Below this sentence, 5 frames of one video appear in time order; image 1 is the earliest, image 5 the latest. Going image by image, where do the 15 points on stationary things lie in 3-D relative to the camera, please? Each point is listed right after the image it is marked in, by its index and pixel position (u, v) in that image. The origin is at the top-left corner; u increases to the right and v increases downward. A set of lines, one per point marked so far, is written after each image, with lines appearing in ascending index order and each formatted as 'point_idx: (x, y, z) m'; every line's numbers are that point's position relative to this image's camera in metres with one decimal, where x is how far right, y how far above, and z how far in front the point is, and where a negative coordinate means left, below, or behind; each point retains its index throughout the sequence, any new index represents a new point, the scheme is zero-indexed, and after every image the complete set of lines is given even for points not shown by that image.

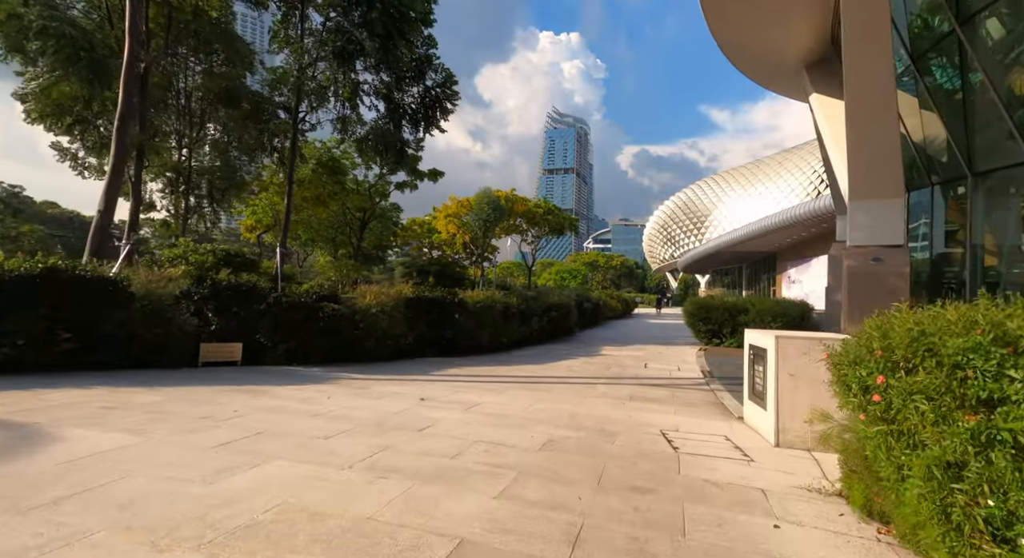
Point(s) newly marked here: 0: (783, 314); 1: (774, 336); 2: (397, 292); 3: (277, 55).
0: (+7.8, -1.0, +15.0) m
1: (+2.5, -0.5, +5.1) m
2: (-2.3, -0.2, +10.3) m
3: (-8.3, +7.9, +18.5) m
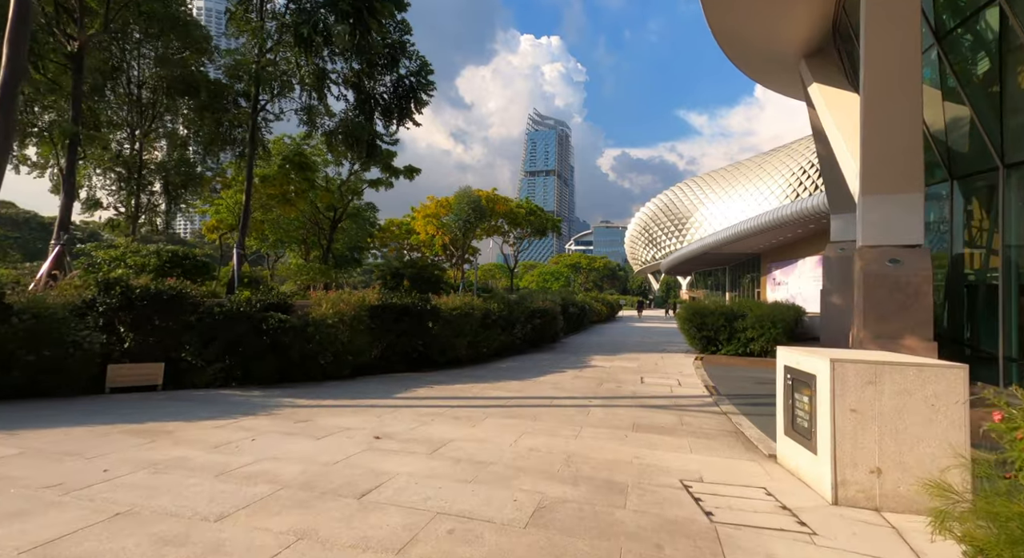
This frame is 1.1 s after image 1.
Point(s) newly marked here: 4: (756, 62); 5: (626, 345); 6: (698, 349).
0: (+7.2, -1.1, +14.1) m
1: (+2.3, -0.6, +3.9) m
2: (-2.6, -0.3, +9.0) m
3: (-8.9, +7.7, +17.0) m
4: (+7.6, +6.8, +16.4) m
5: (+3.8, -2.2, +17.5) m
6: (+5.2, -2.0, +14.8) m
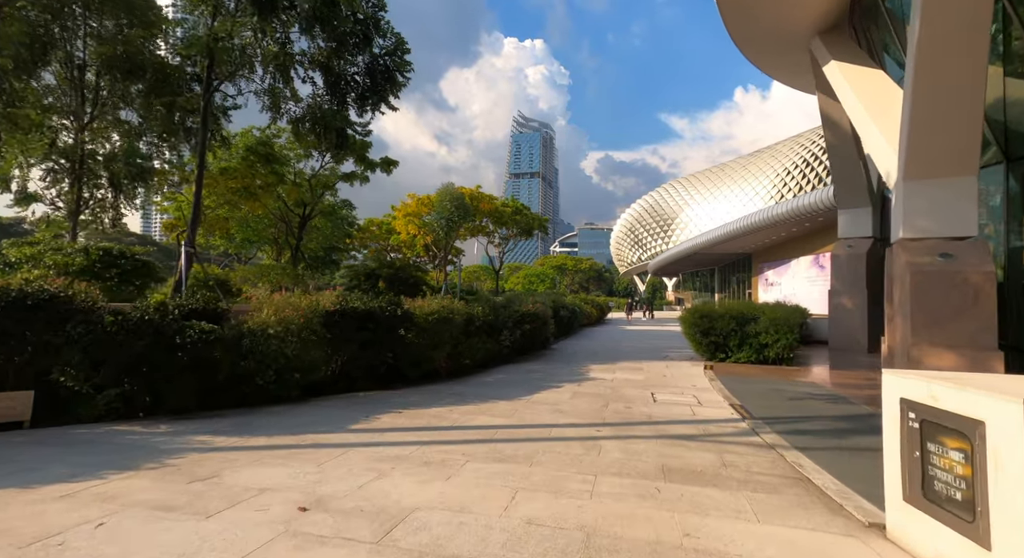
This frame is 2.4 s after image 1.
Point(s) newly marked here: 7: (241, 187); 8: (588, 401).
0: (+6.9, -1.0, +12.7) m
1: (+2.3, -0.5, +2.4) m
2: (-2.8, -0.3, +7.3) m
3: (-9.4, +7.7, +15.2) m
4: (+7.2, +6.8, +15.1) m
5: (+3.4, -2.2, +16.0) m
6: (+4.9, -2.0, +13.4) m
7: (-9.7, +3.3, +19.0) m
8: (+1.1, -1.8, +7.8) m
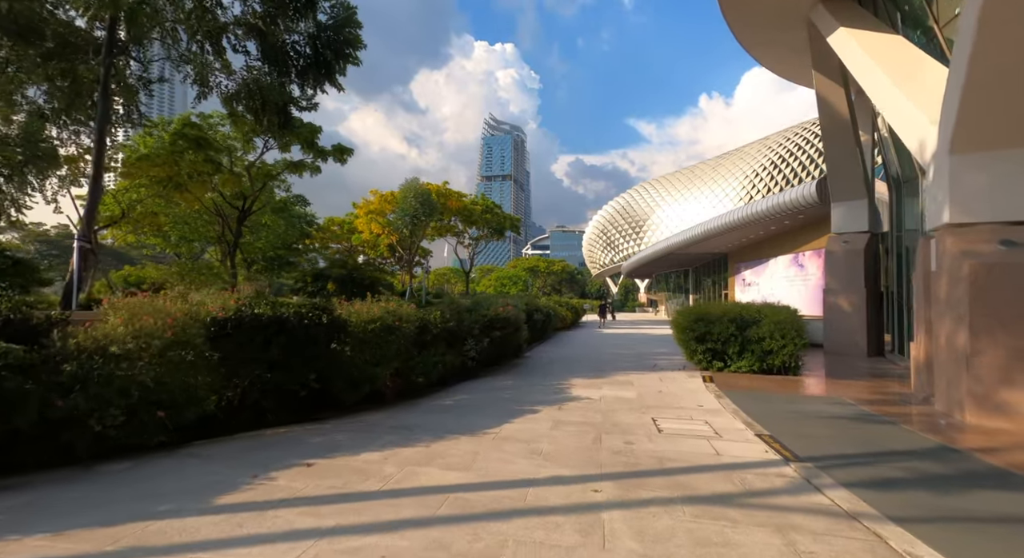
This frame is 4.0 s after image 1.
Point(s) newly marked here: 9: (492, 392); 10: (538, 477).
0: (+6.2, -1.0, +11.1) m
1: (+2.2, -0.5, +0.6) m
2: (-3.2, -0.3, +5.3) m
3: (-10.2, +7.6, +12.8) m
4: (+6.3, +6.8, +13.6) m
5: (+2.5, -2.2, +14.3) m
6: (+4.2, -1.9, +11.7) m
7: (-10.8, +3.2, +16.5) m
8: (+0.7, -1.8, +6.0) m
9: (-0.3, -1.9, +8.9) m
10: (+0.2, -1.7, +4.4) m
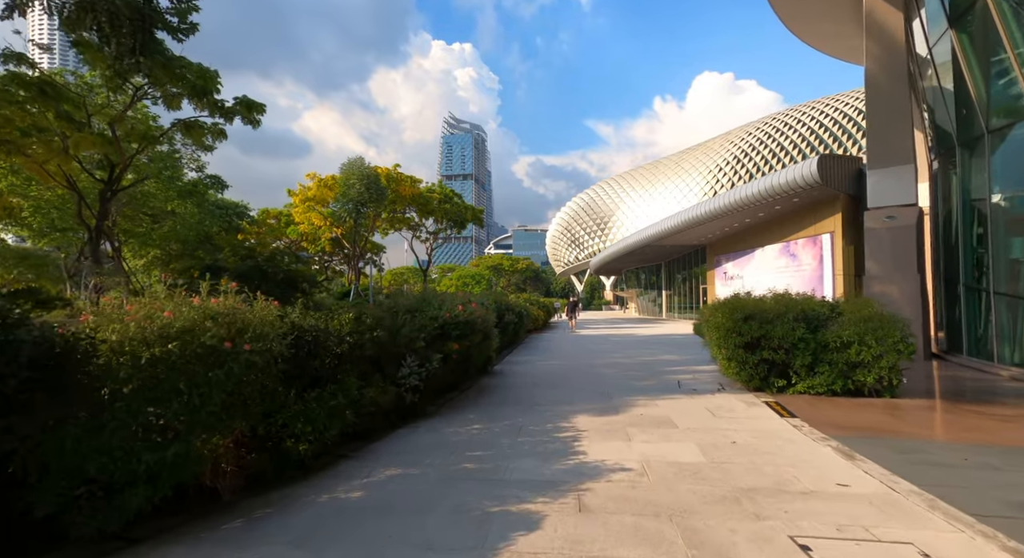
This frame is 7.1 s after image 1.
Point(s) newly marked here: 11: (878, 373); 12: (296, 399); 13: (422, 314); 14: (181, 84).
0: (+5.7, -0.6, +7.7) m
1: (+2.4, -0.2, -3.1) m
2: (-3.3, -0.1, +1.2) m
3: (-11.0, +7.7, +8.2) m
4: (+5.5, +7.2, +10.1) m
5: (+1.8, -1.9, +10.5) m
6: (+3.7, -1.6, +8.1) m
7: (-11.7, +3.2, +11.9) m
8: (+0.6, -1.5, +2.1) m
9: (-0.6, -1.7, +5.0) m
10: (+0.2, -1.4, +0.6) m
11: (+5.1, -1.3, +7.4) m
12: (-1.7, -1.0, +4.3) m
13: (-1.2, -0.4, +7.3) m
14: (-7.6, +4.6, +12.0) m
